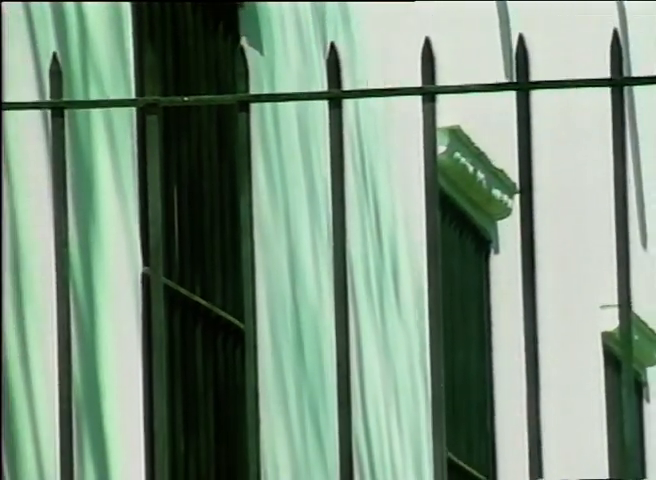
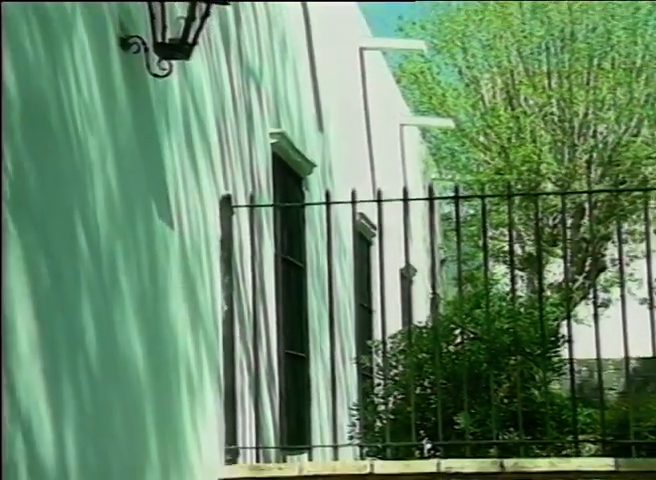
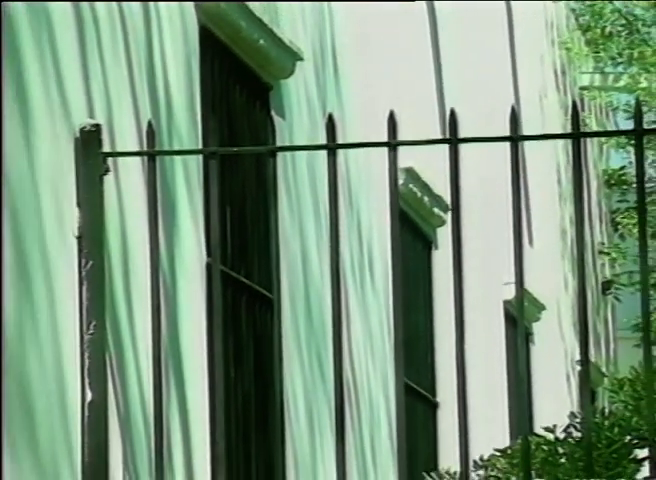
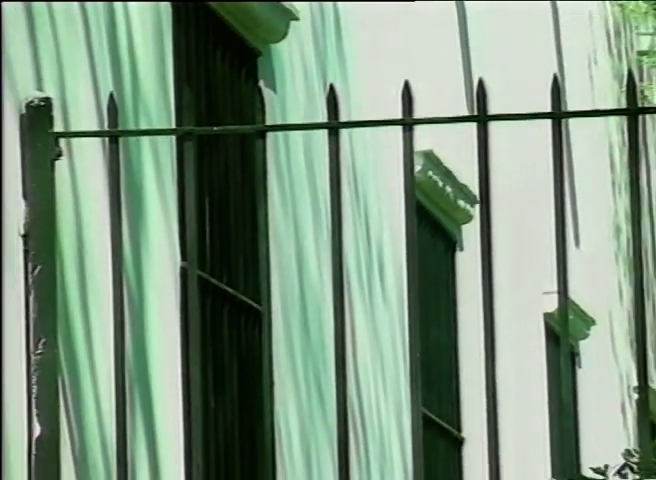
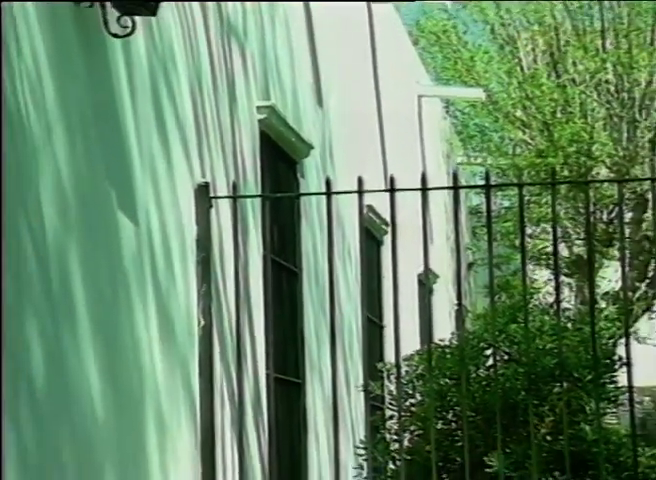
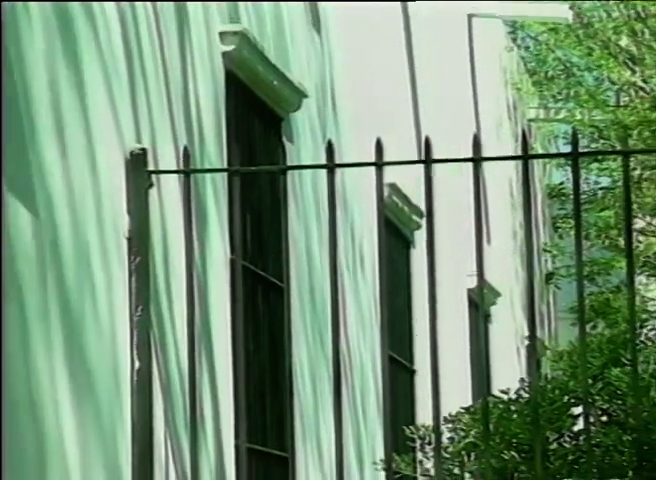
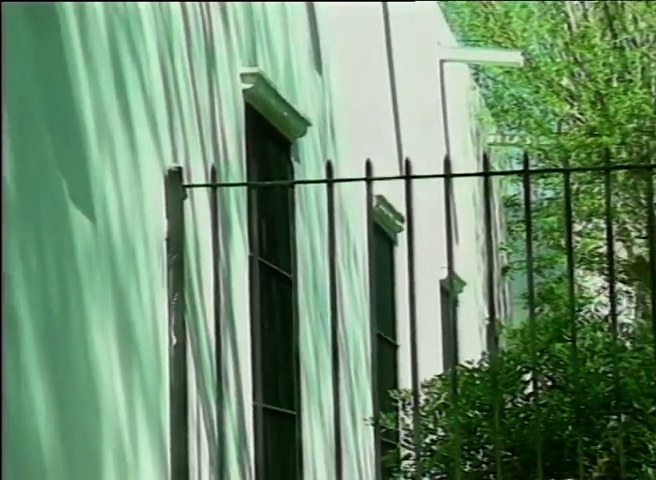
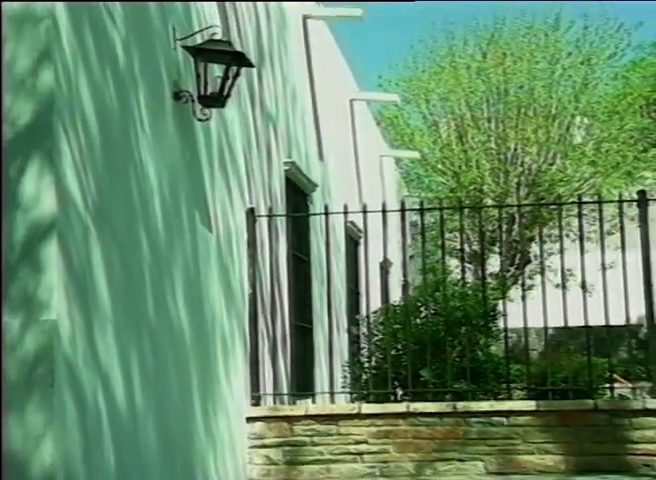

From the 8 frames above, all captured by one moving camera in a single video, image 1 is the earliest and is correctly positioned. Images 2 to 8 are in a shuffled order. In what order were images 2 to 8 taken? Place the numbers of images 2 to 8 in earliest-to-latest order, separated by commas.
4, 3, 6, 7, 5, 2, 8
